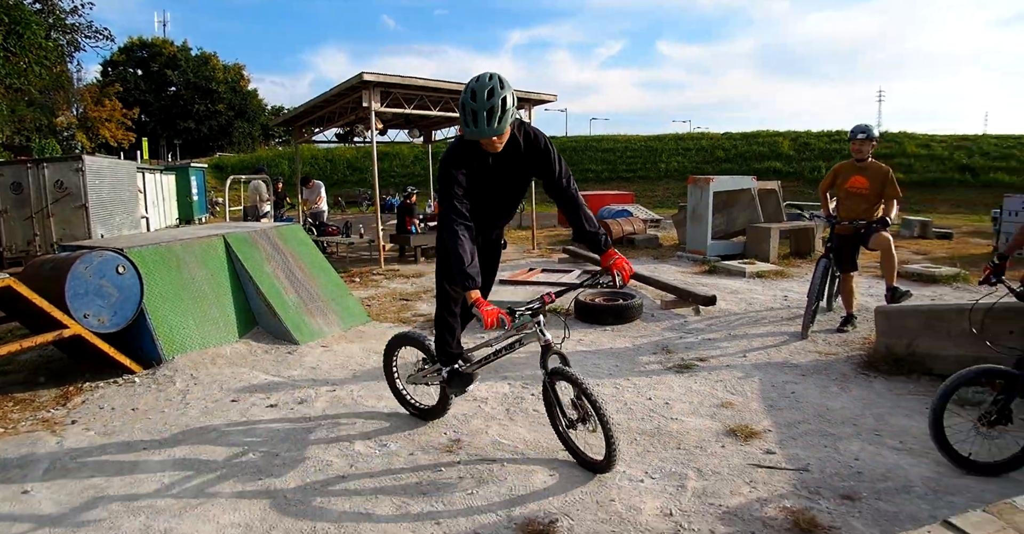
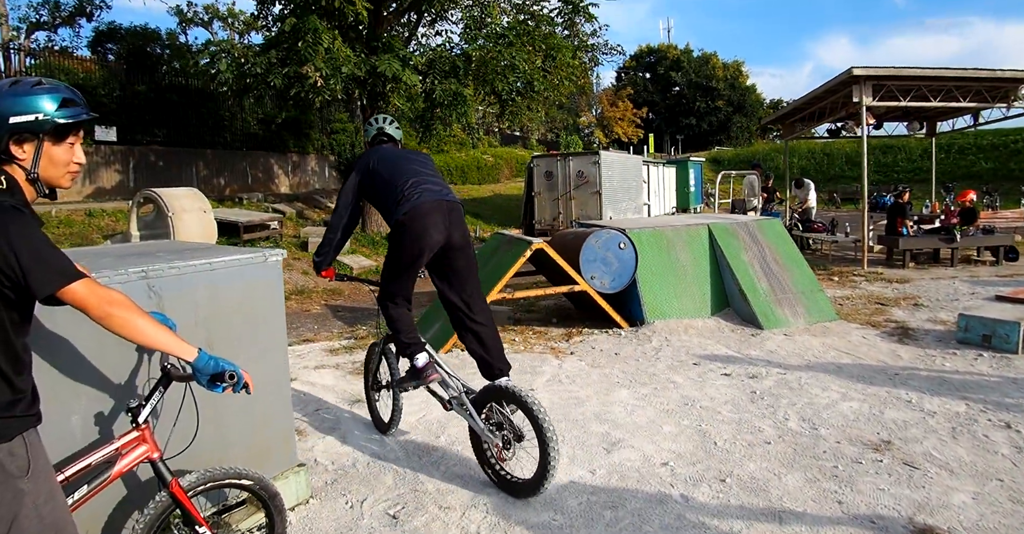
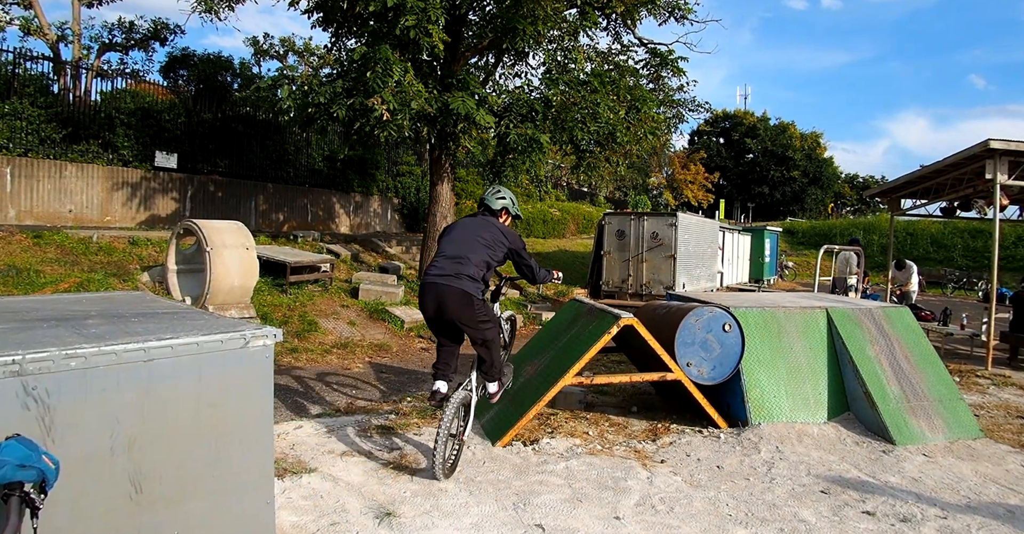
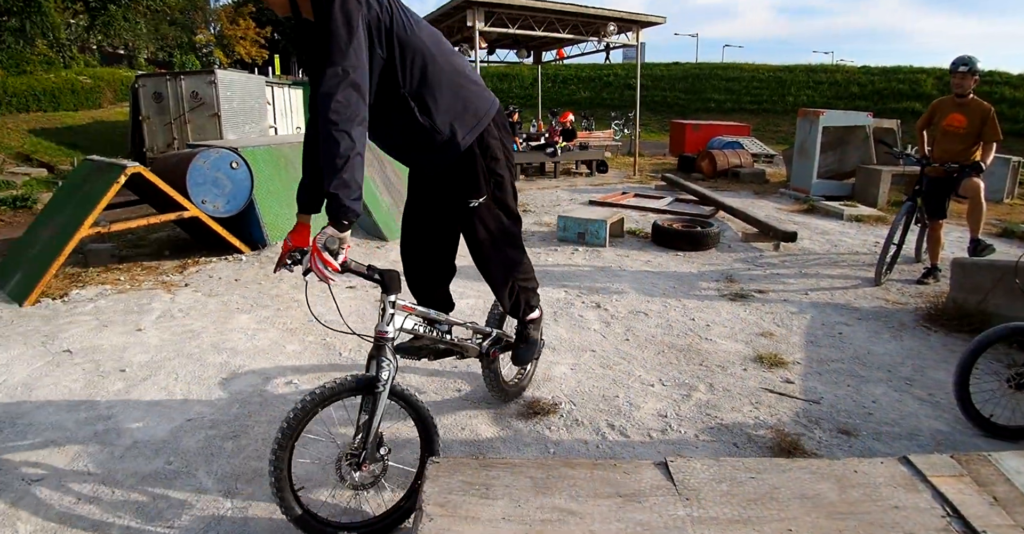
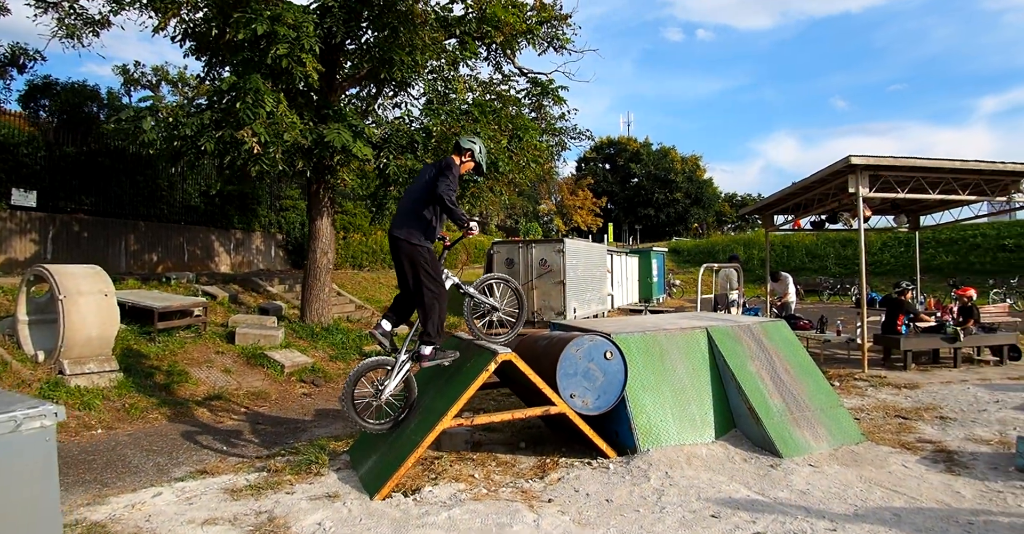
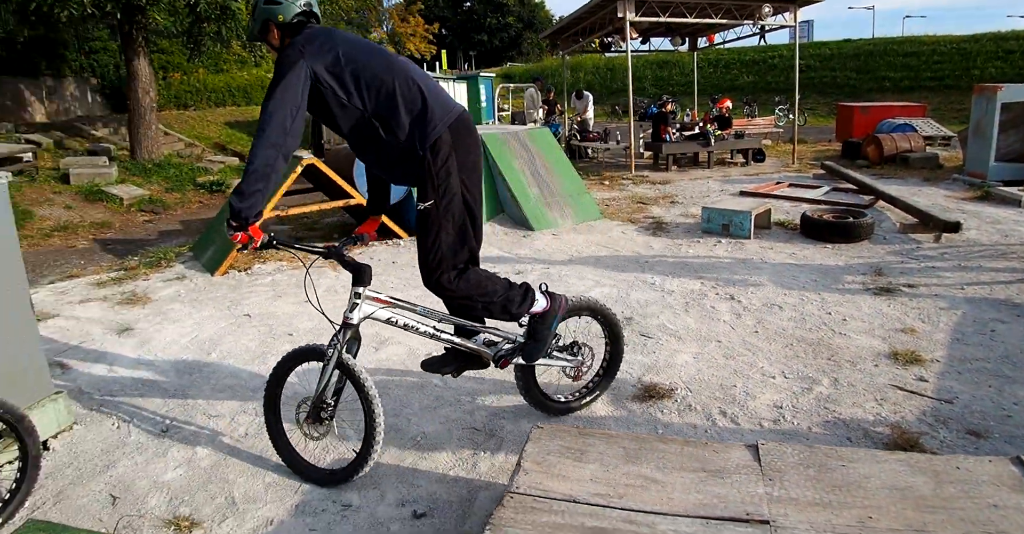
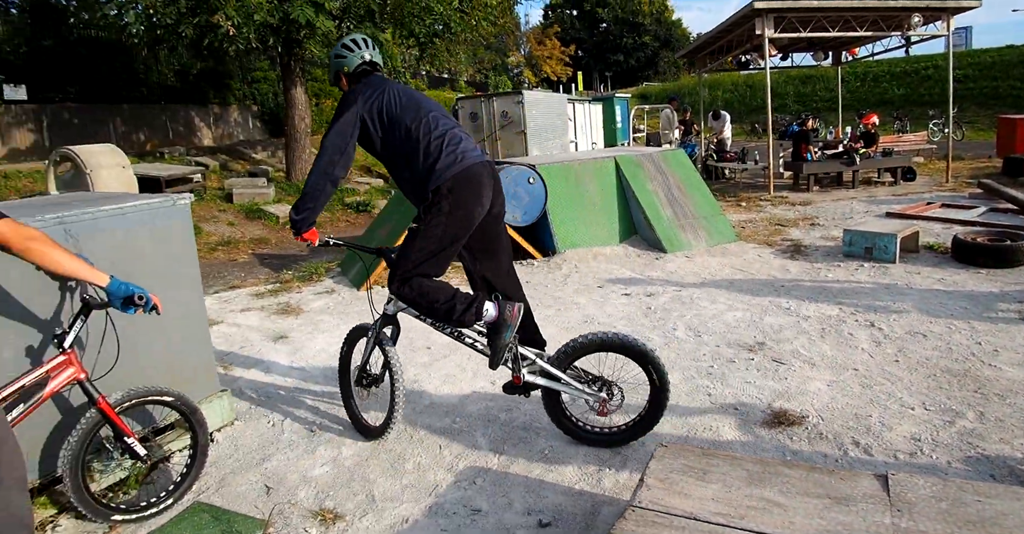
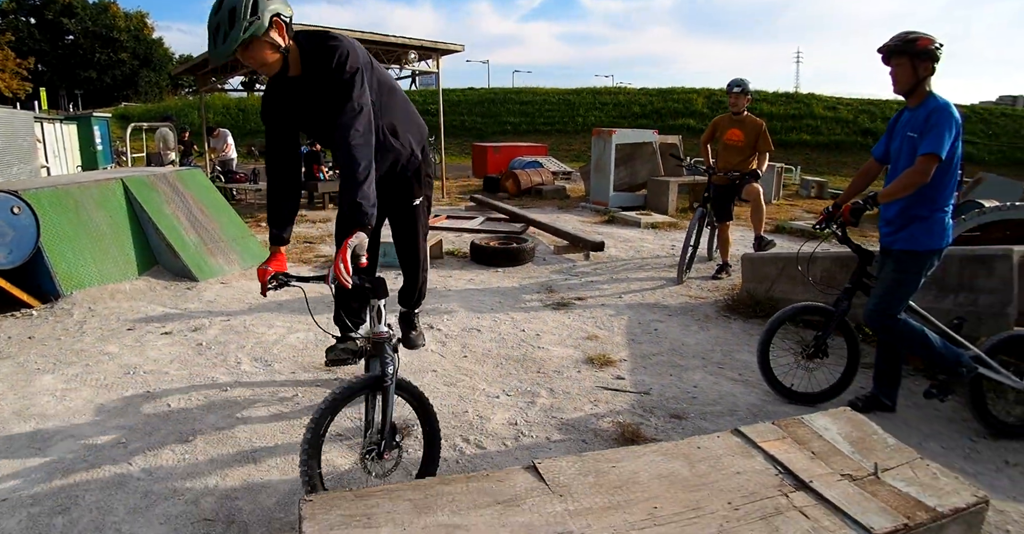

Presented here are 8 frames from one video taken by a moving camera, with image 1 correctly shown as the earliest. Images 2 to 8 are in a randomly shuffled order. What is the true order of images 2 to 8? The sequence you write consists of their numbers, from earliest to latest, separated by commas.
8, 4, 6, 7, 2, 3, 5
